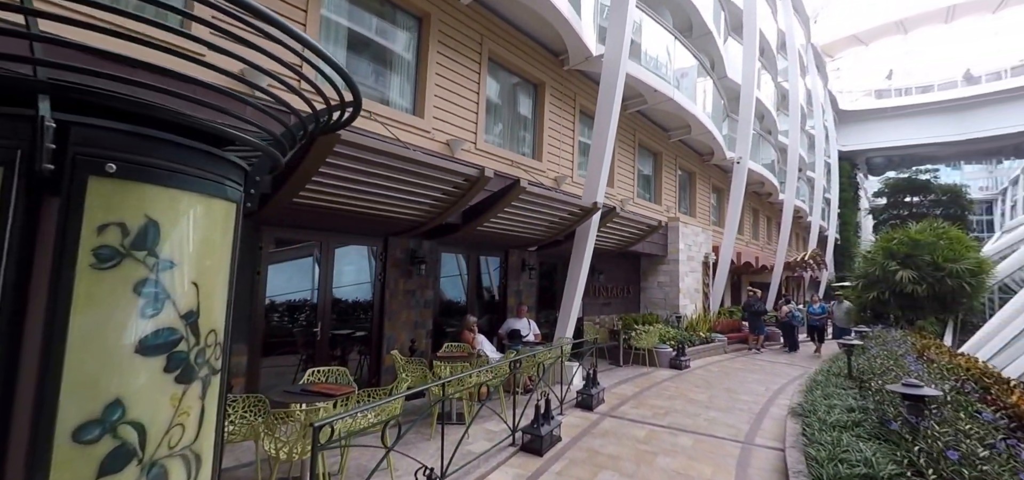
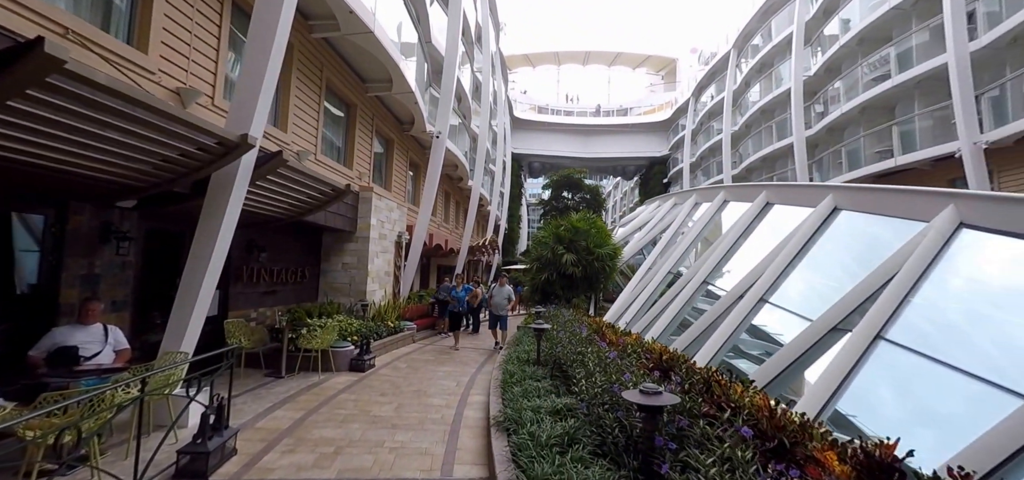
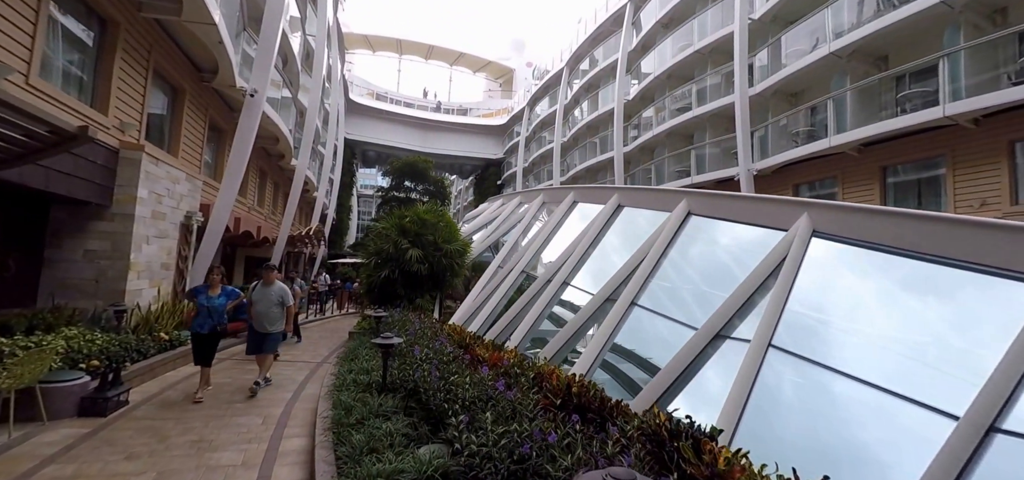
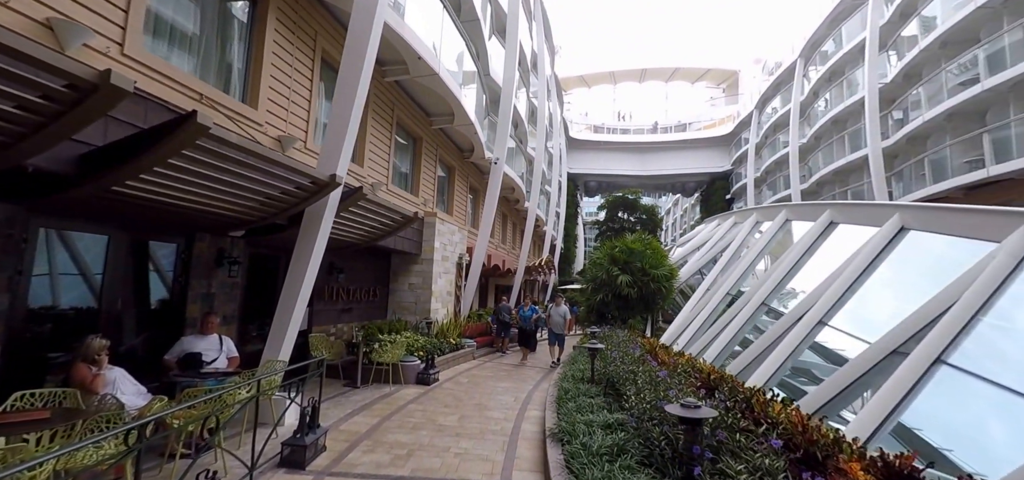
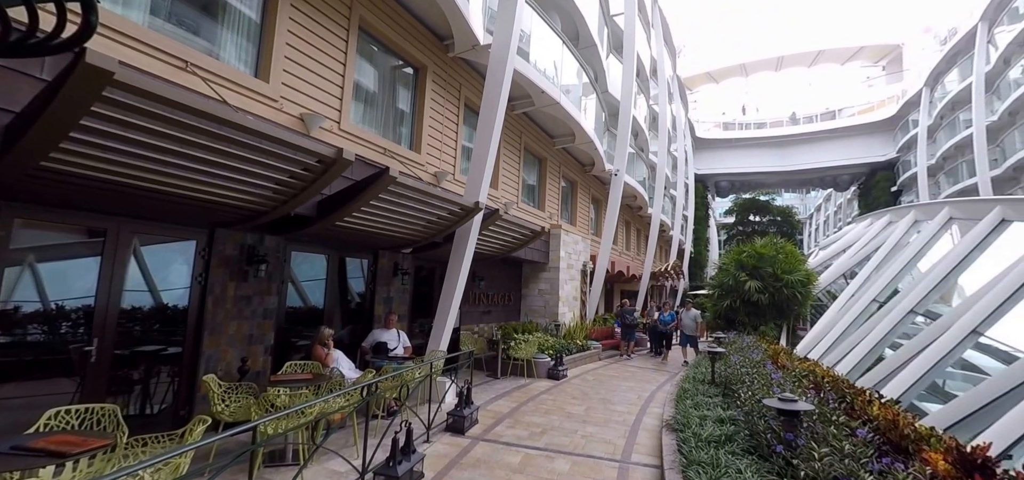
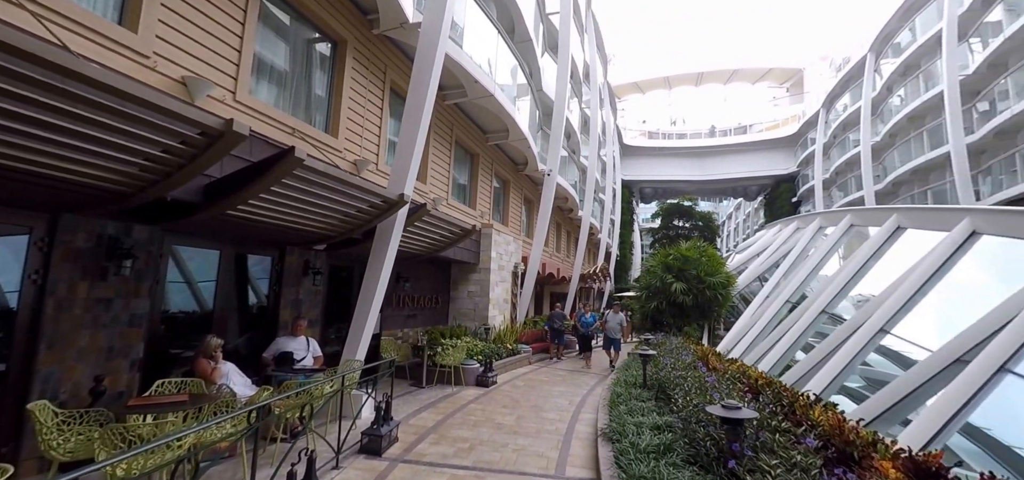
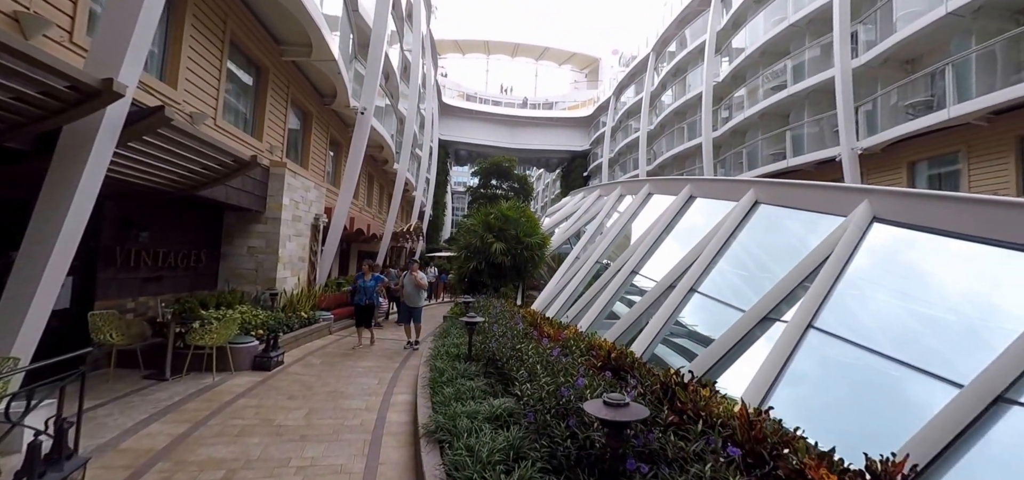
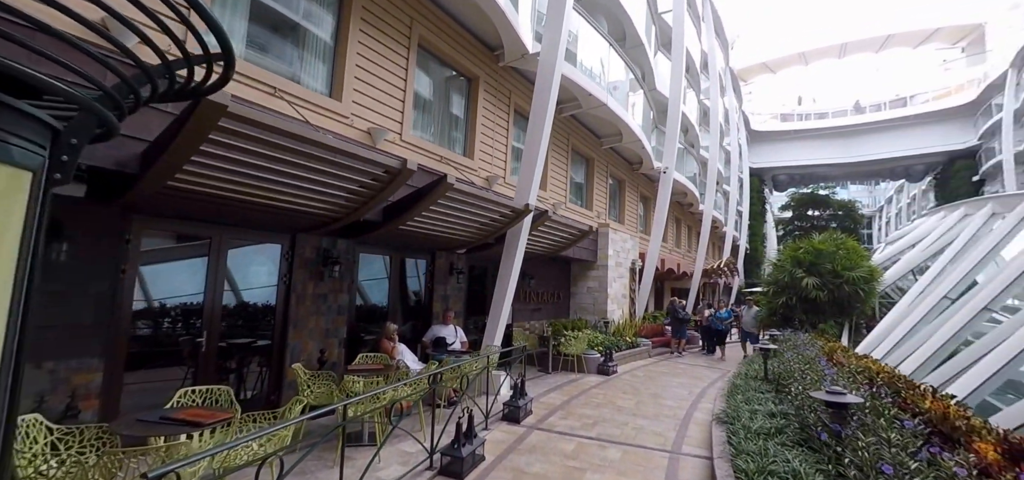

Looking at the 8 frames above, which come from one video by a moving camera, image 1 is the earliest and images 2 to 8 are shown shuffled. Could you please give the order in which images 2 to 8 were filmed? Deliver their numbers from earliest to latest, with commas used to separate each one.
8, 5, 6, 4, 2, 7, 3
